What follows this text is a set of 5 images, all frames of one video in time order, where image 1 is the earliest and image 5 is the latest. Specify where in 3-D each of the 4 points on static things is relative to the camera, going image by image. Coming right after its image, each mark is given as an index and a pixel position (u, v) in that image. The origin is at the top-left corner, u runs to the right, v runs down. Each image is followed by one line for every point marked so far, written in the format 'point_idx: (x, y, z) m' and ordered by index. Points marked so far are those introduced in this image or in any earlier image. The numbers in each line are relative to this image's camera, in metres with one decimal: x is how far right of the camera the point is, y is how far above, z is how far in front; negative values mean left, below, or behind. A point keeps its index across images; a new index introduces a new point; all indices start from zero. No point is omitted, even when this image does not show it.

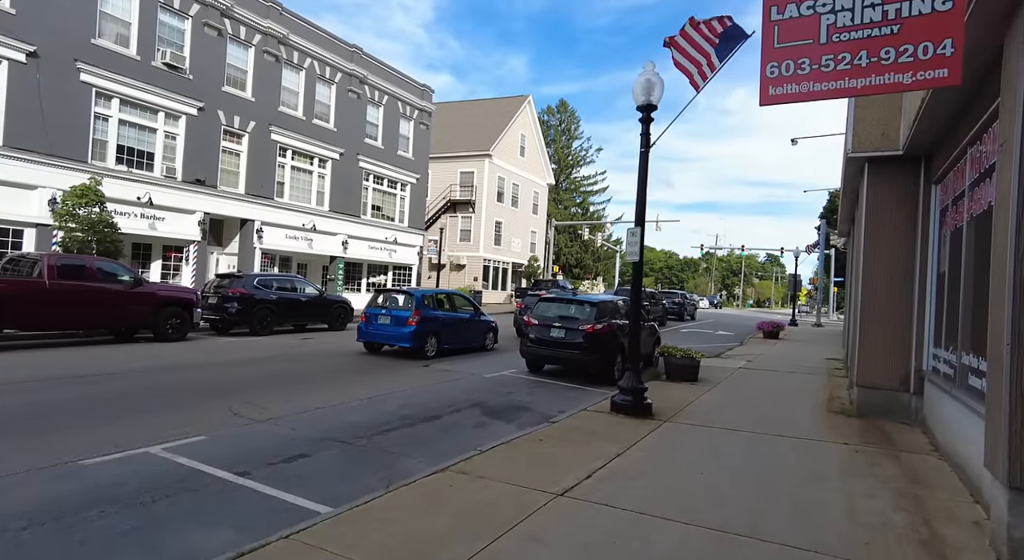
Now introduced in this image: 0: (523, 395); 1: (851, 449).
0: (+0.2, -1.9, +9.7) m
1: (+3.8, -1.9, +6.6) m
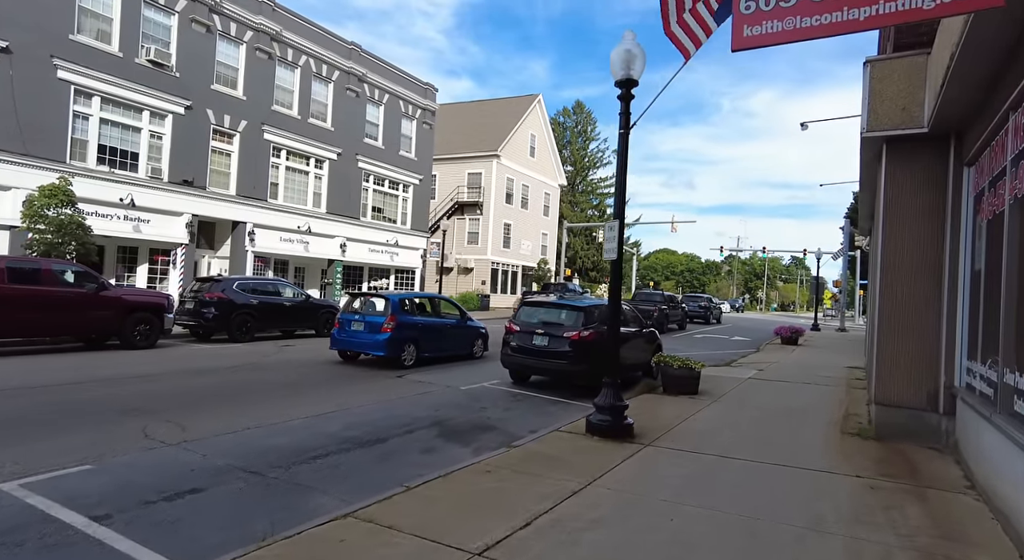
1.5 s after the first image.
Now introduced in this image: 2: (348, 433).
0: (-0.3, -1.9, +8.7) m
1: (+3.2, -1.9, +5.5) m
2: (-1.9, -1.8, +6.9) m
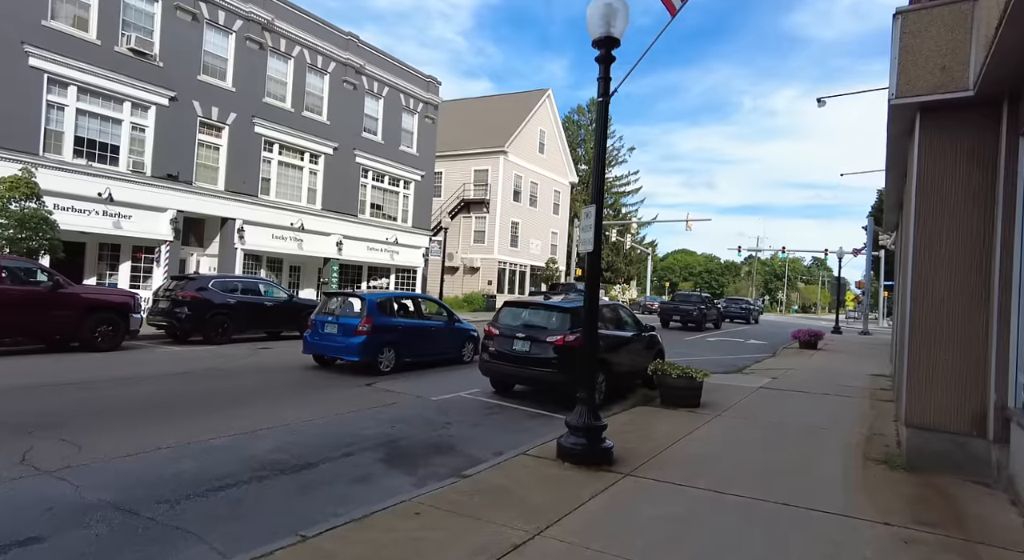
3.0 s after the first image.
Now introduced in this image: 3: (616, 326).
0: (-0.7, -1.9, +7.6) m
1: (+2.8, -1.9, +4.3) m
2: (-2.4, -1.7, +5.9) m
3: (+1.8, -0.8, +10.3) m
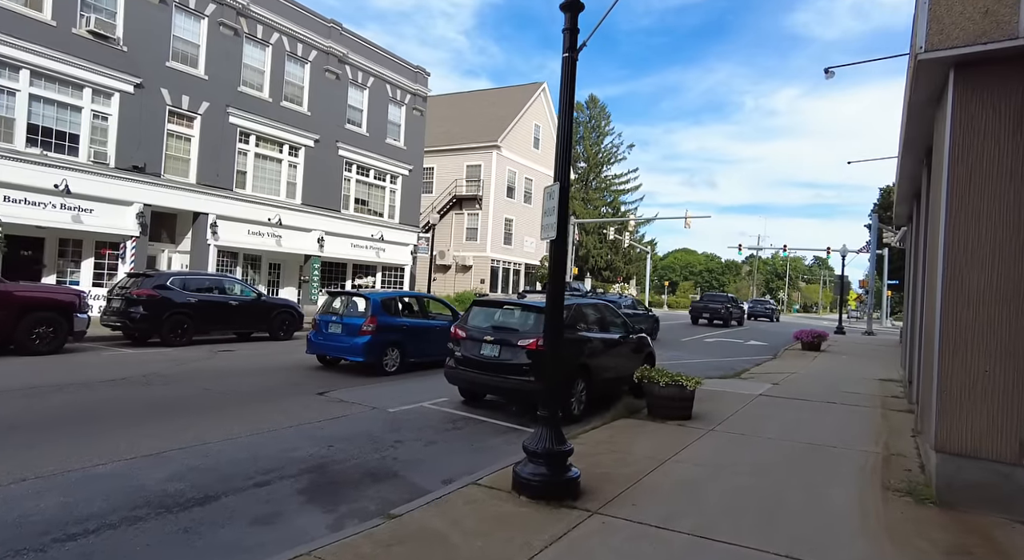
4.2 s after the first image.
0: (-1.1, -1.8, +6.5) m
1: (+2.3, -1.8, +3.2) m
2: (-2.8, -1.7, +4.8) m
3: (+1.4, -0.8, +9.3) m
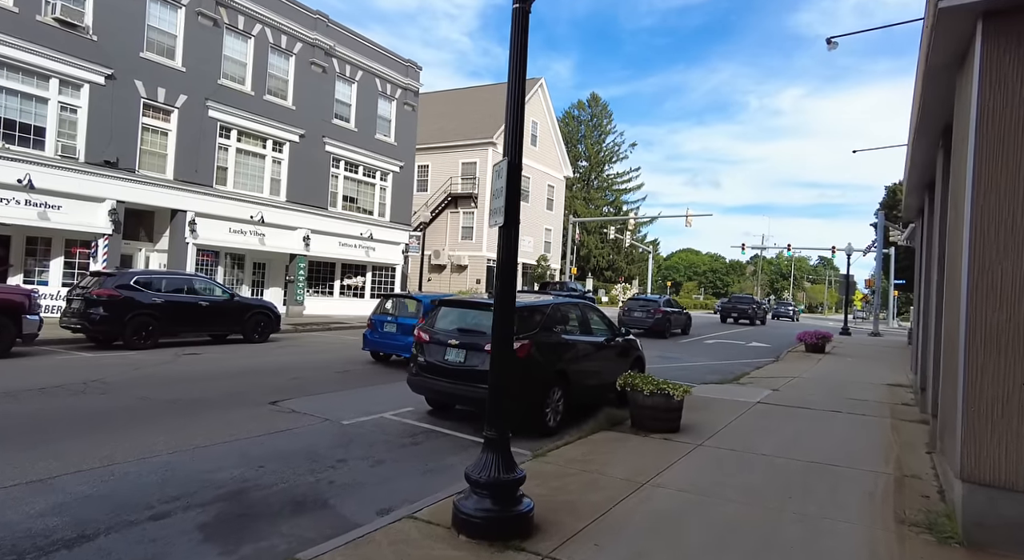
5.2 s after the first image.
0: (-1.5, -1.8, +5.7) m
1: (+1.9, -1.8, +2.4) m
2: (-3.2, -1.7, +4.0) m
3: (+1.0, -0.7, +8.5) m
